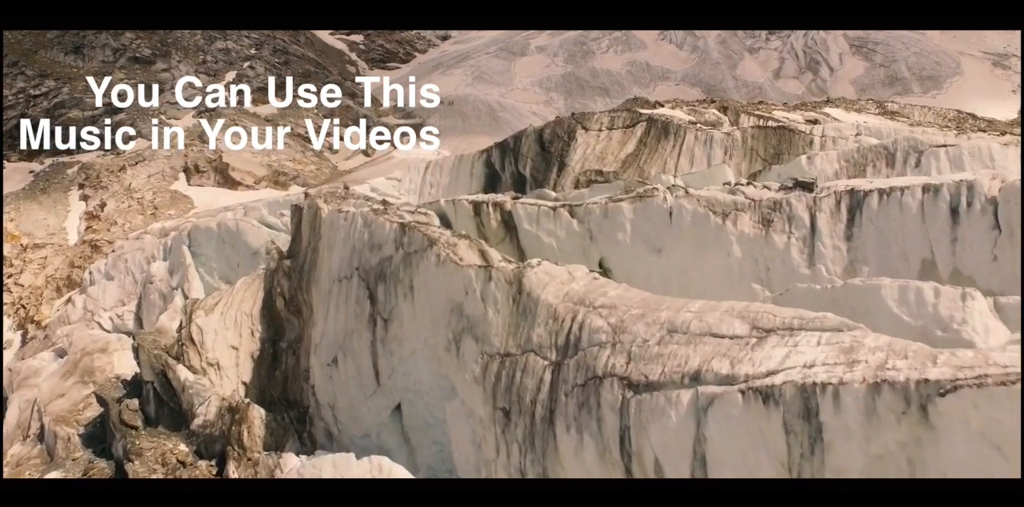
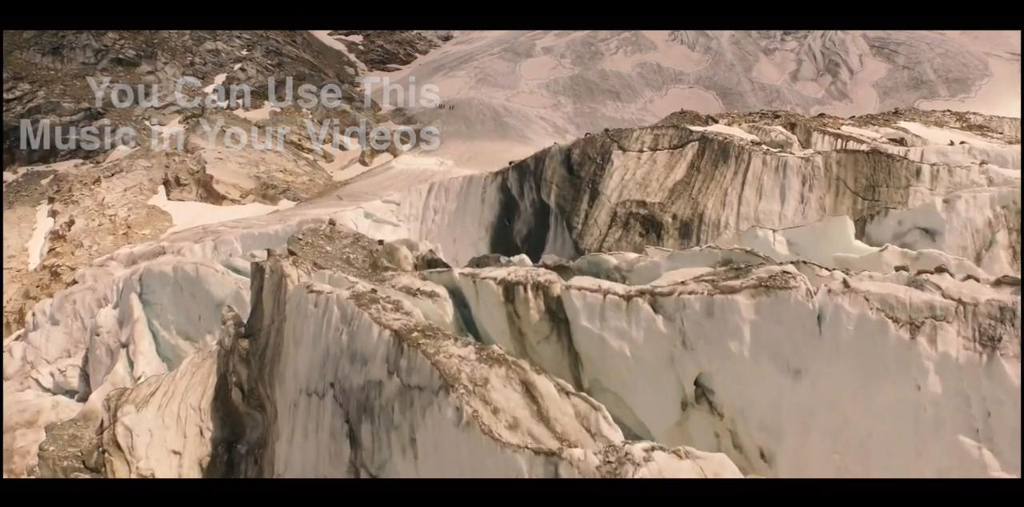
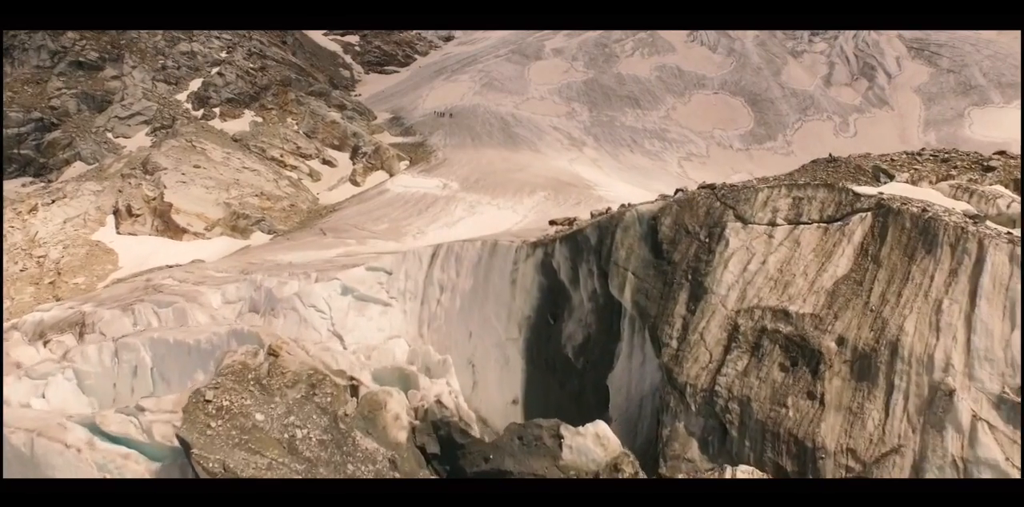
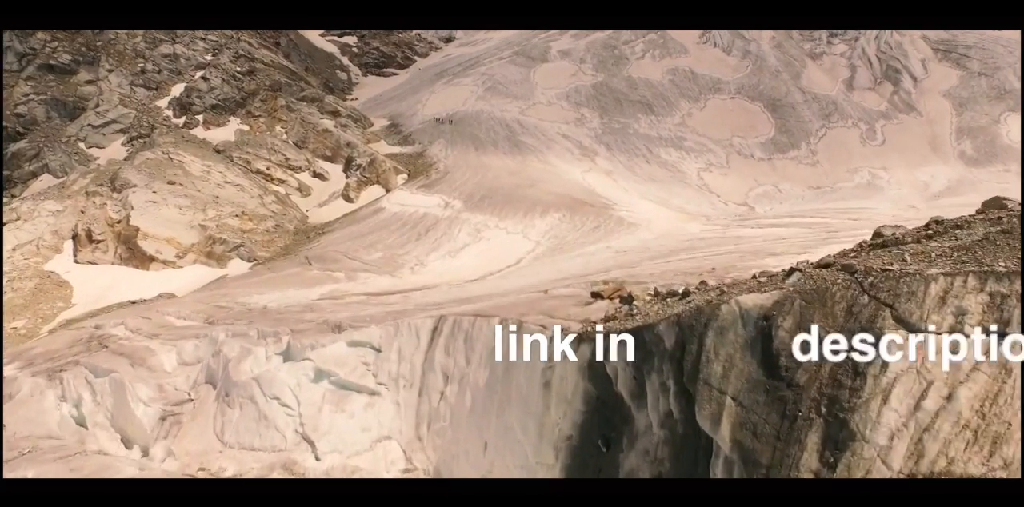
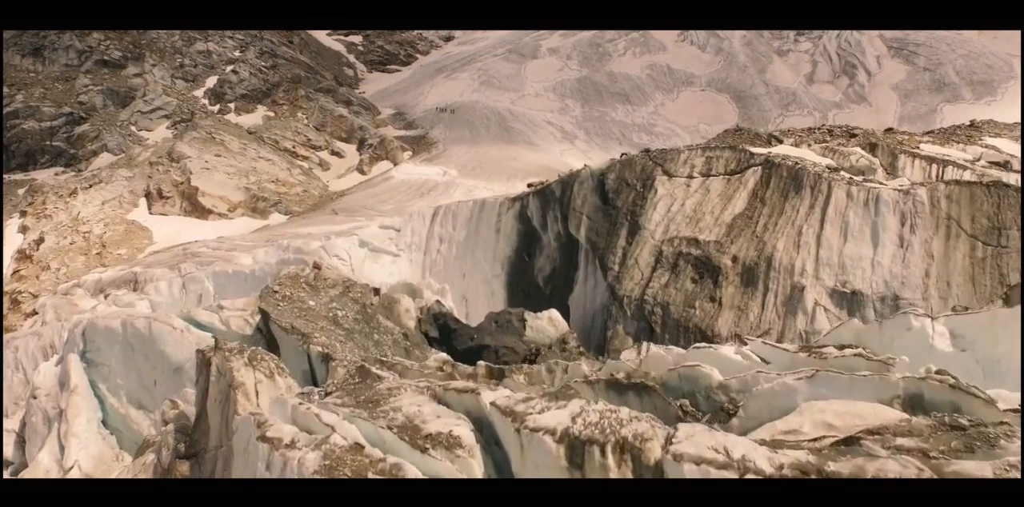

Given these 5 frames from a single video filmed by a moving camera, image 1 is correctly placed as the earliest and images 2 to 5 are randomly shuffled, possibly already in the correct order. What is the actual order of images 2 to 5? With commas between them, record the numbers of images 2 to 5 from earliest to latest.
2, 5, 3, 4
